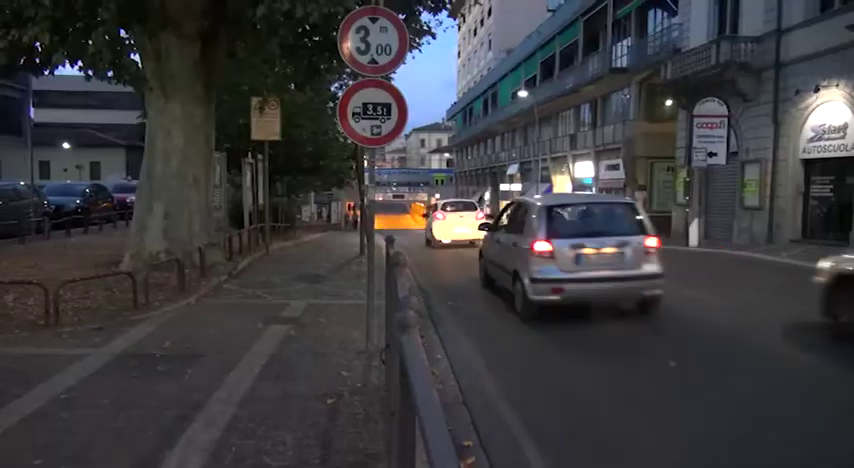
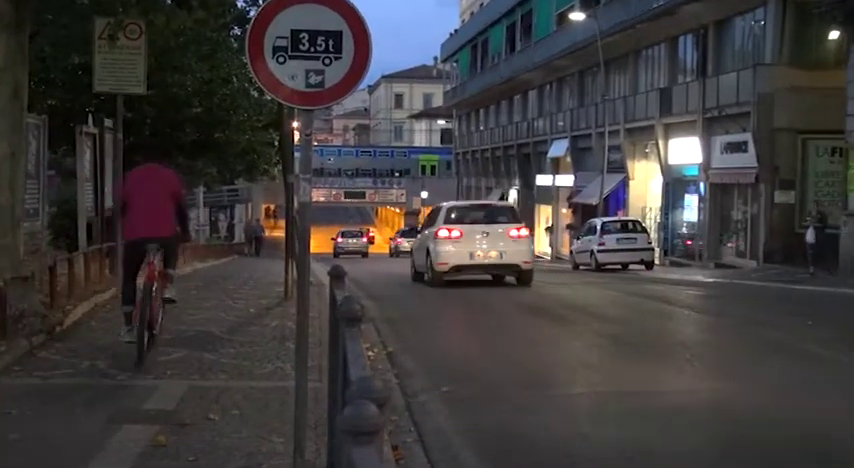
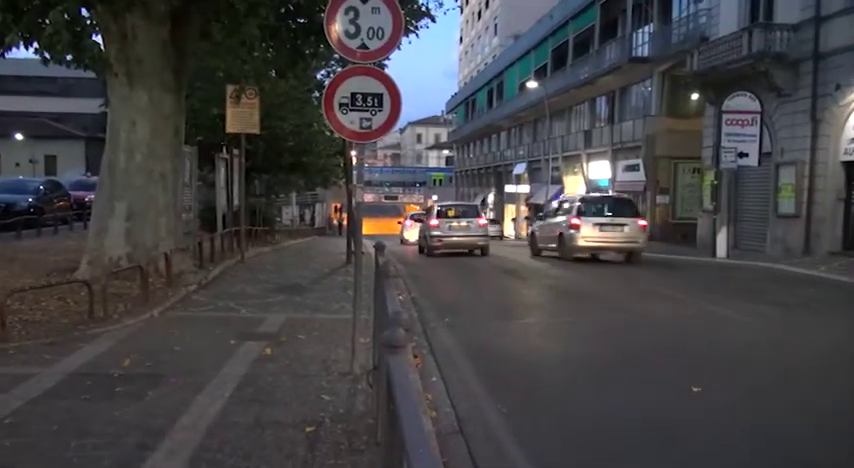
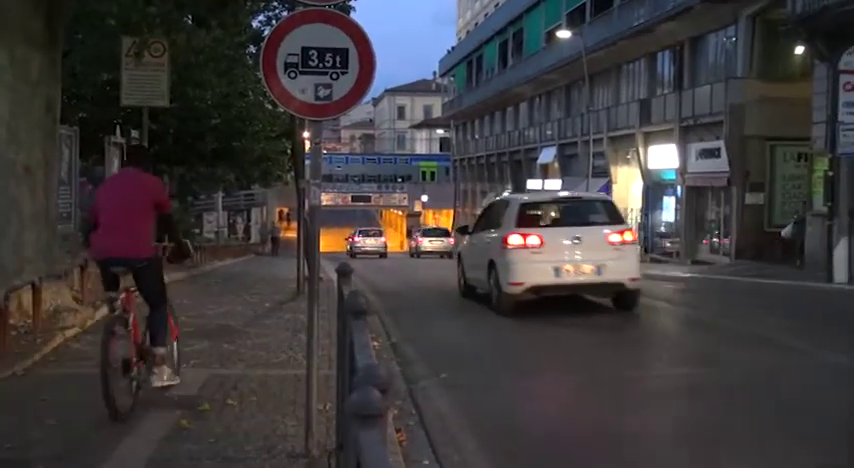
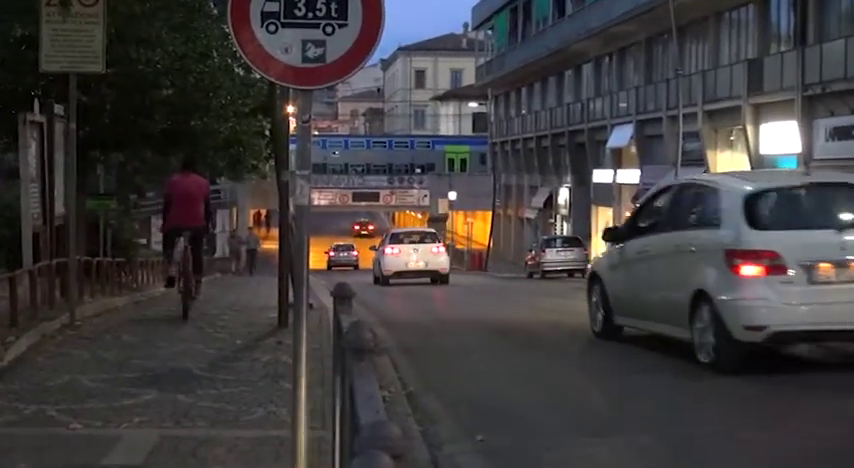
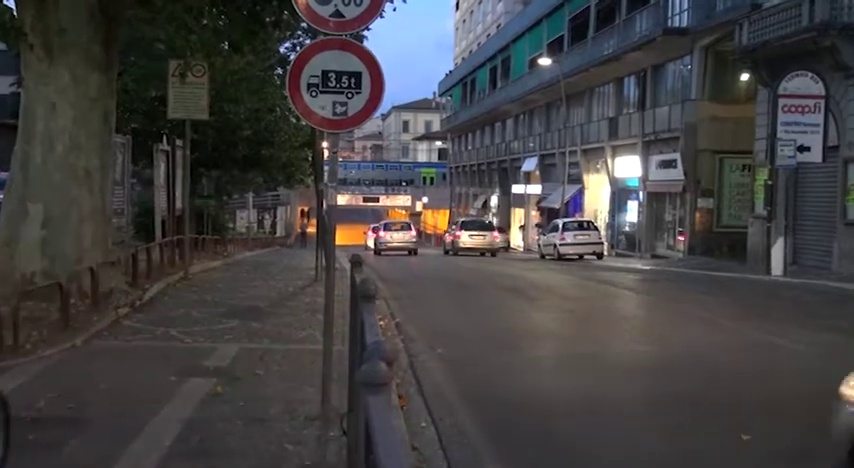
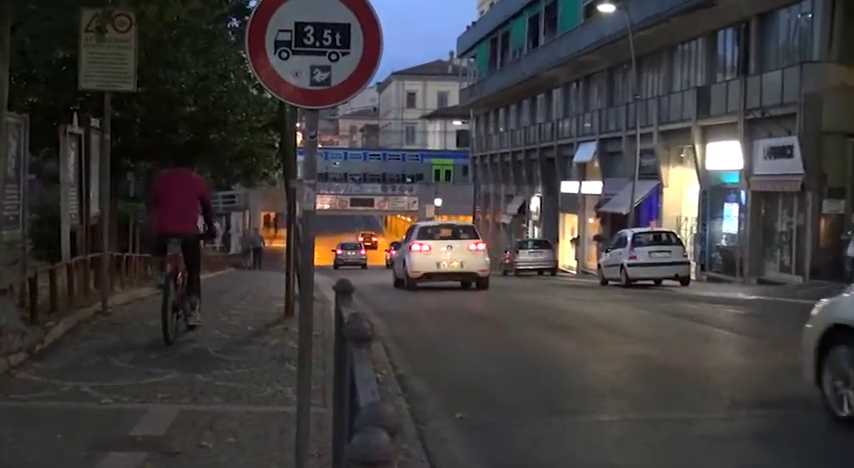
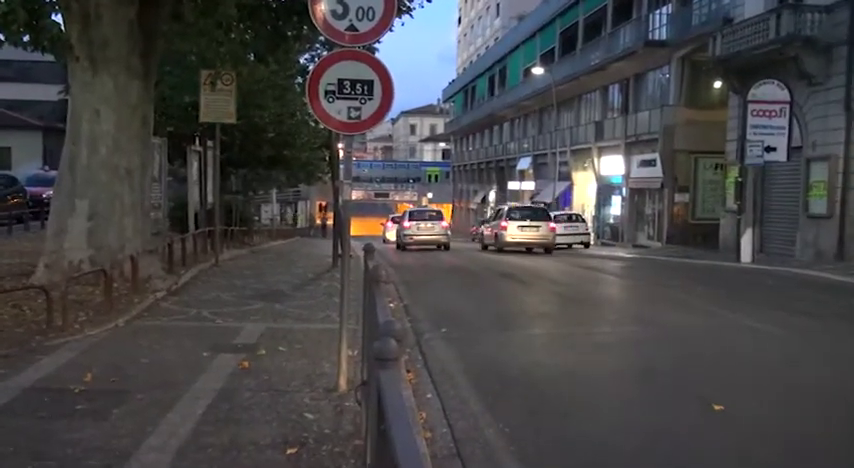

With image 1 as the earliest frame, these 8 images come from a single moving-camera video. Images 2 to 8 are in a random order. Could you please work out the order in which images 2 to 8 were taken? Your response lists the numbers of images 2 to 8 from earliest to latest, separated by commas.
3, 8, 6, 4, 2, 7, 5
